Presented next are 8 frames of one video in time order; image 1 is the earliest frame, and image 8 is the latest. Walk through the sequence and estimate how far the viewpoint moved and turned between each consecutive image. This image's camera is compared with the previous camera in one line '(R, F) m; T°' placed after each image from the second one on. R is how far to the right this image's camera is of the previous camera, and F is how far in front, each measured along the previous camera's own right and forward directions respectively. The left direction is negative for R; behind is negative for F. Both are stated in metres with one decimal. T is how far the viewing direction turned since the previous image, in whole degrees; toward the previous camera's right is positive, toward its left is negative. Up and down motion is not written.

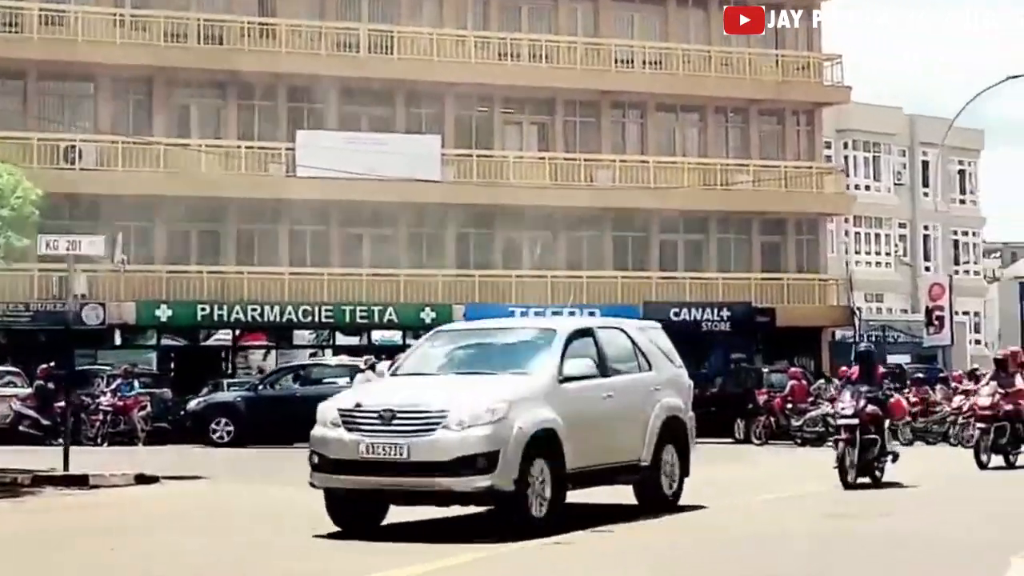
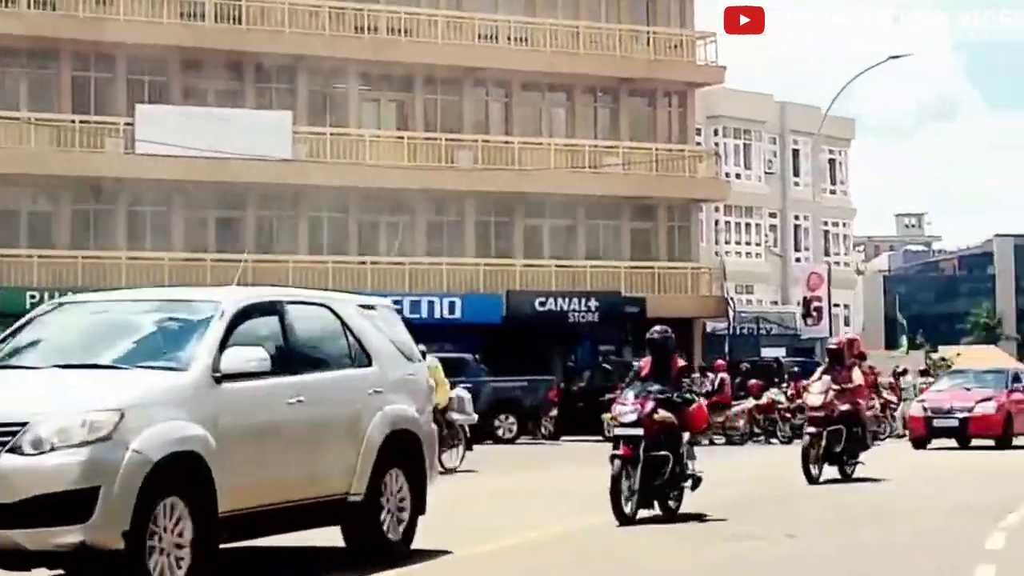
(+0.3, +2.8) m; +4°
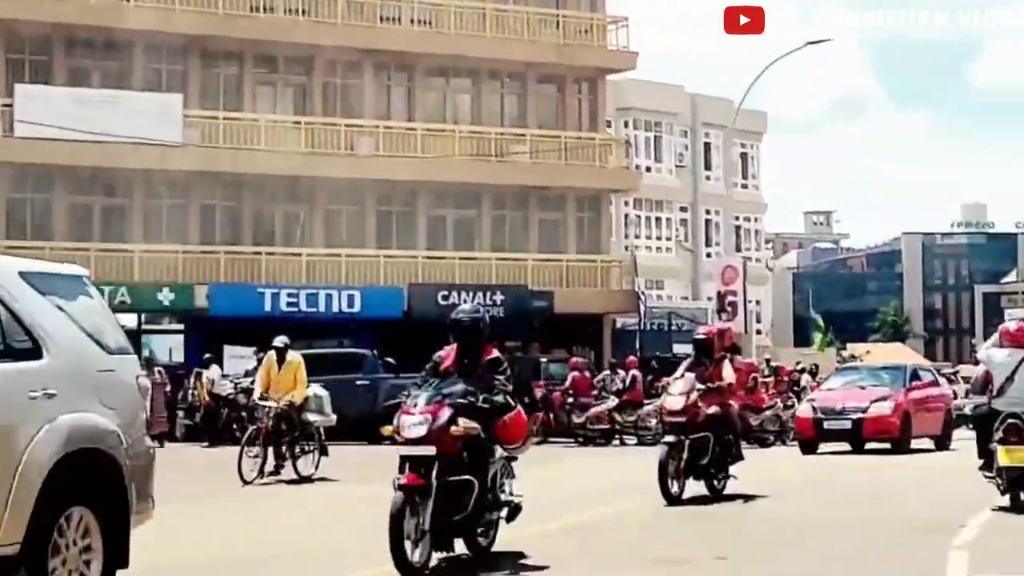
(+0.2, +2.0) m; +3°
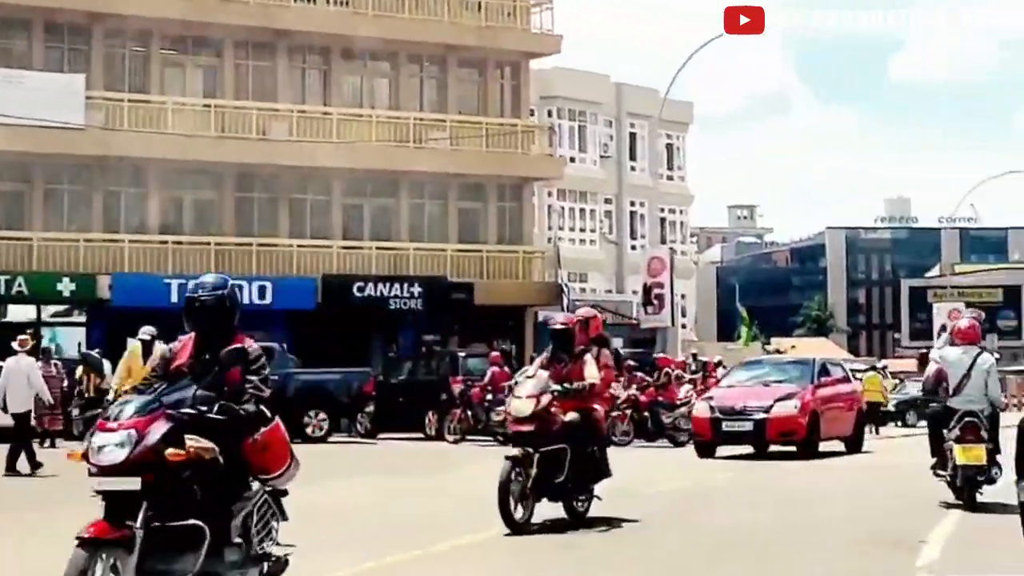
(+0.1, +1.6) m; +3°
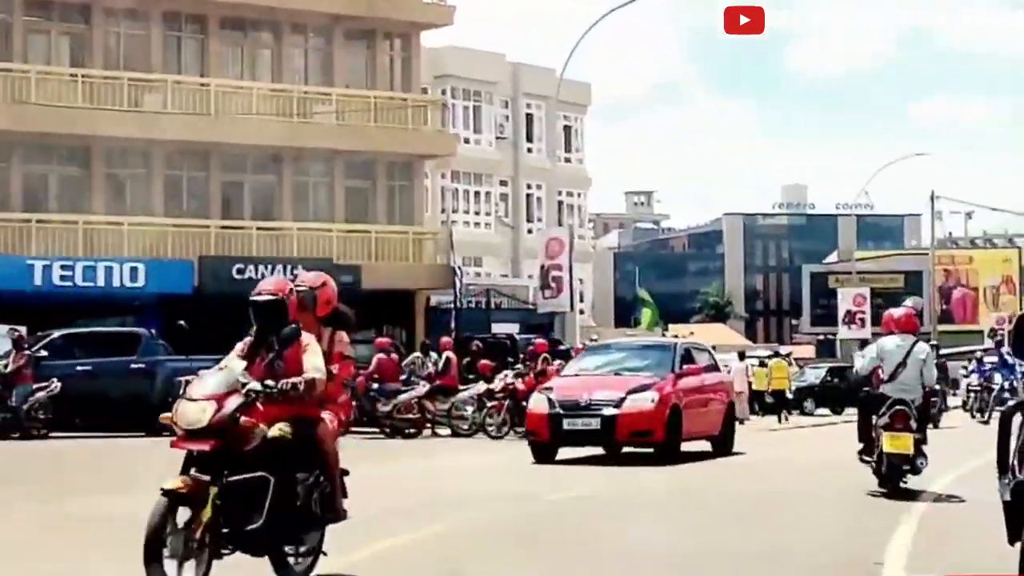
(+0.2, +2.2) m; +3°
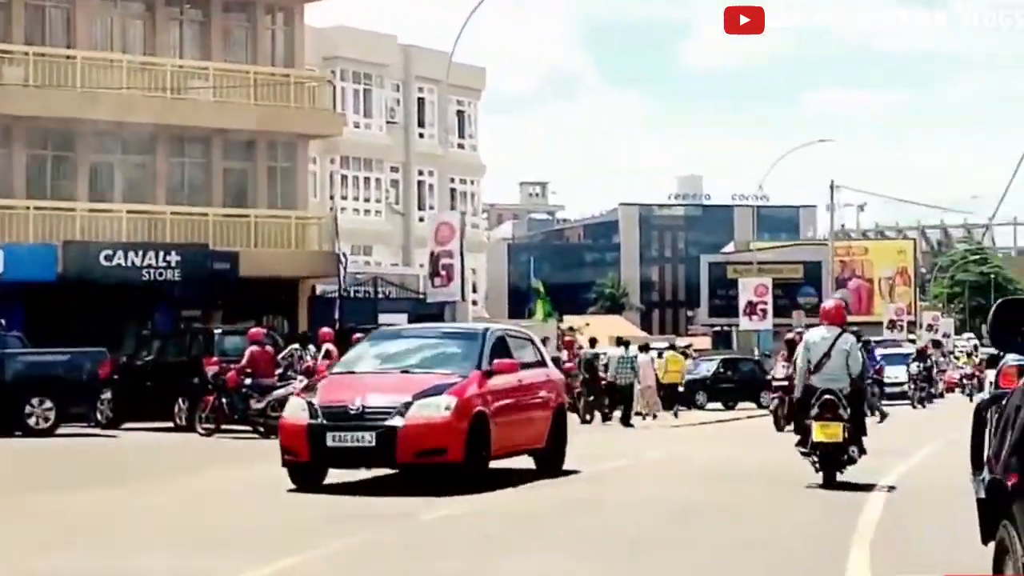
(+0.1, +2.2) m; +4°
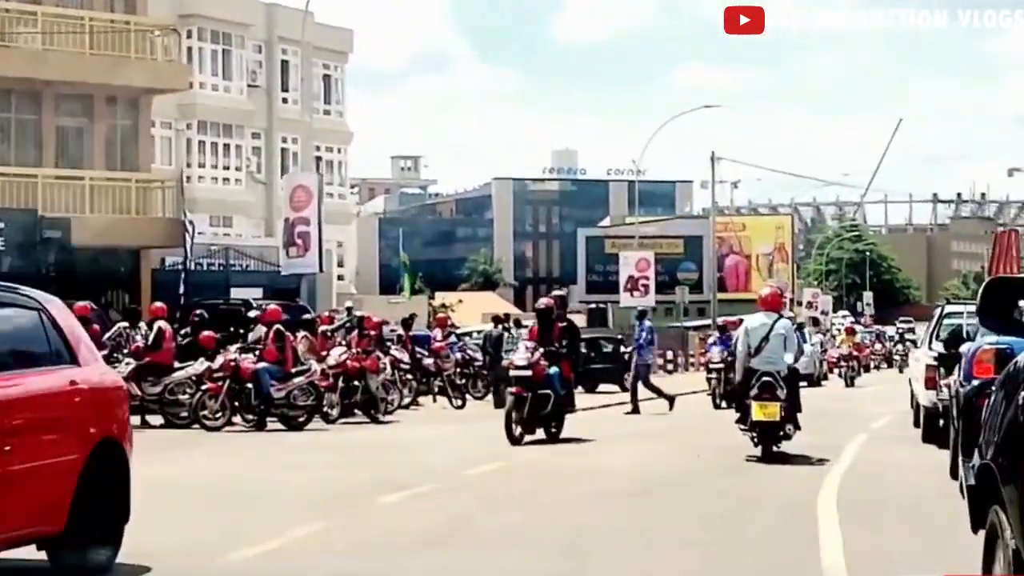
(+0.1, +3.3) m; +4°
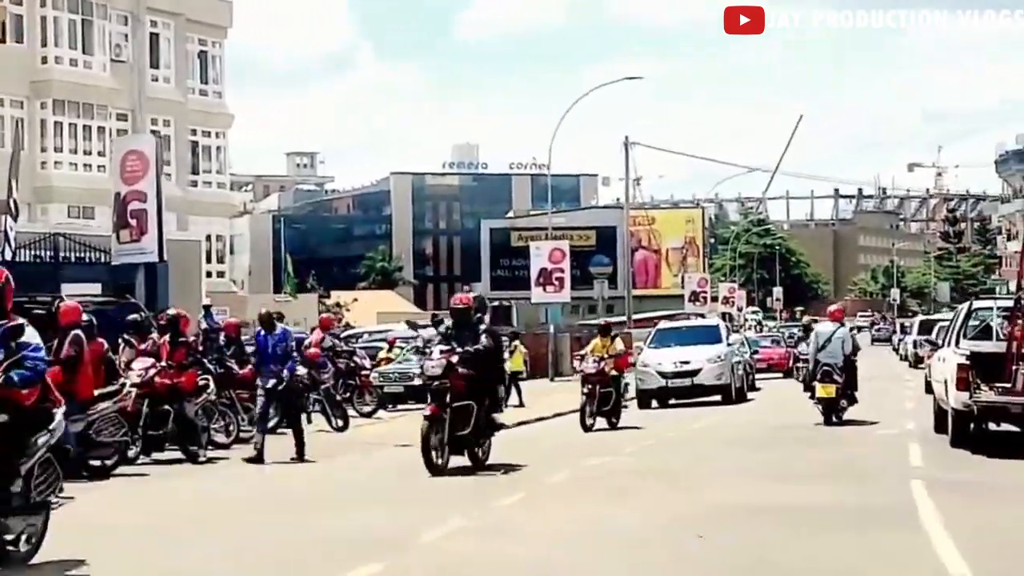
(+0.1, +6.2) m; +3°
